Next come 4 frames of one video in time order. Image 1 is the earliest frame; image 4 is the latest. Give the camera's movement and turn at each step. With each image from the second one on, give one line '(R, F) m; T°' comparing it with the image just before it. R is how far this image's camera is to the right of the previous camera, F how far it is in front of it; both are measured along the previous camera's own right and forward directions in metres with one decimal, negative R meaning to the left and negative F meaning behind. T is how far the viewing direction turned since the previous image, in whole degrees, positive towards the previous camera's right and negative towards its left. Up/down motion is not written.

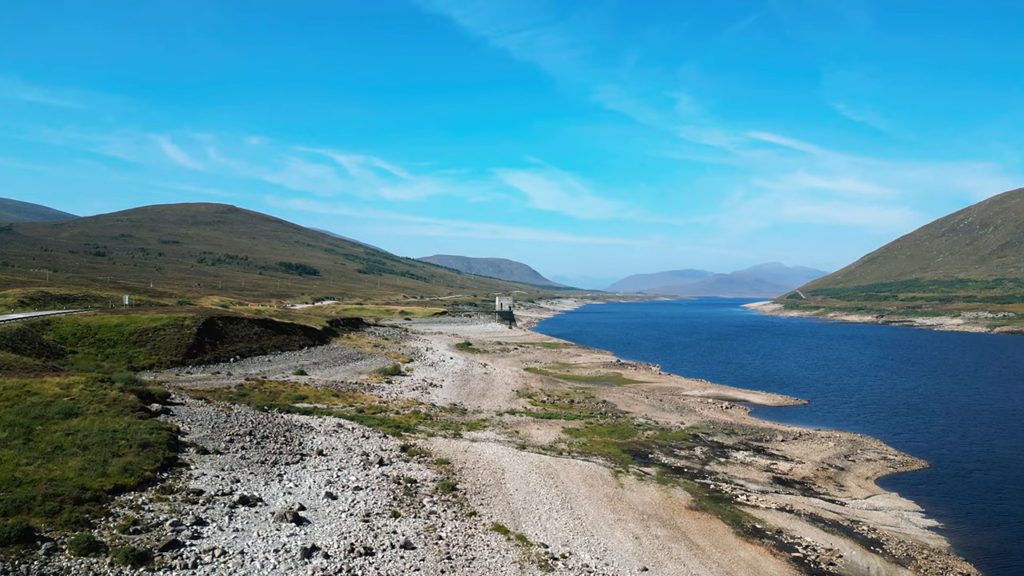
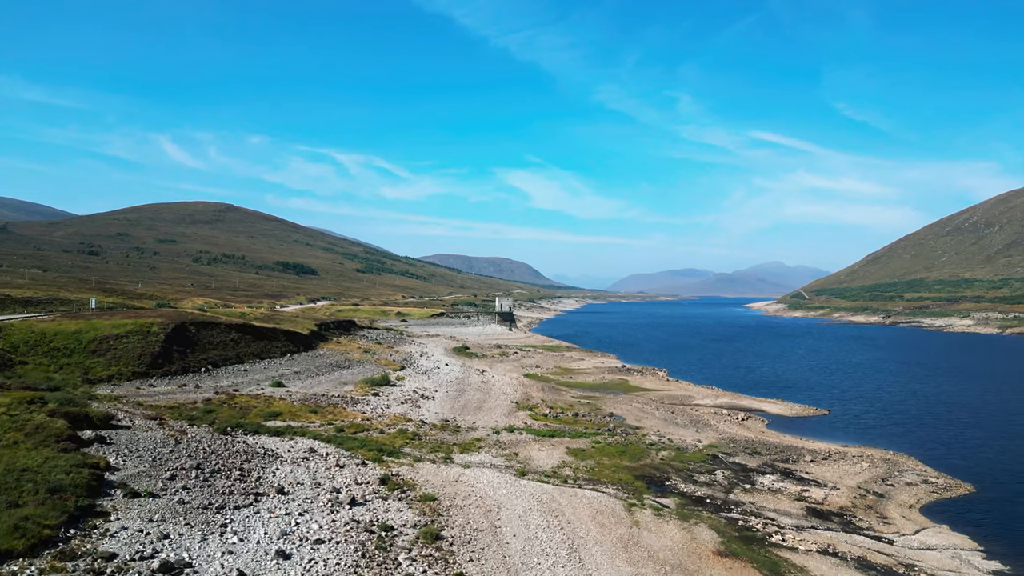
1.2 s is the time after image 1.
(+0.2, +4.1) m; 0°
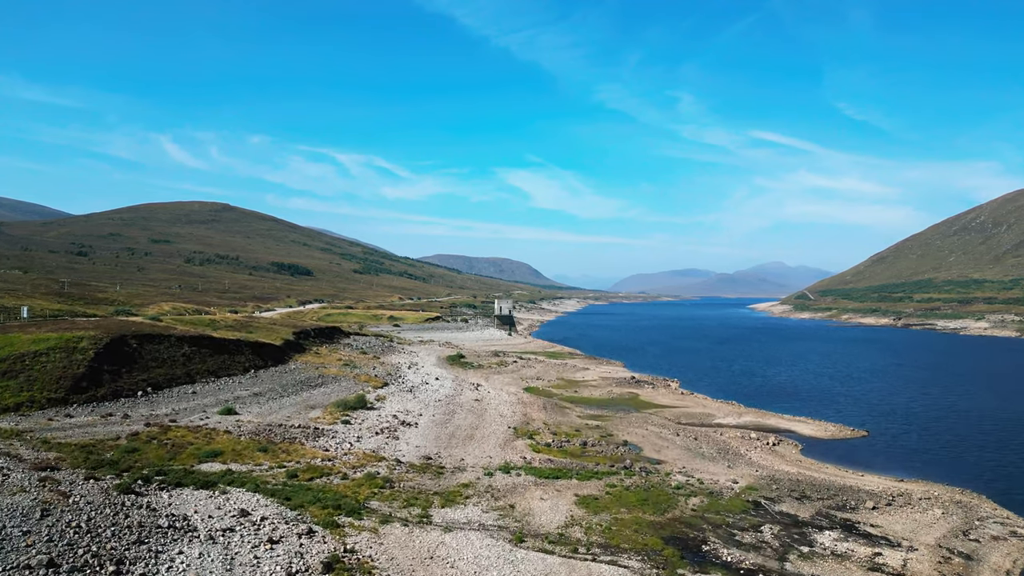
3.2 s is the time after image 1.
(+0.3, +6.7) m; 0°
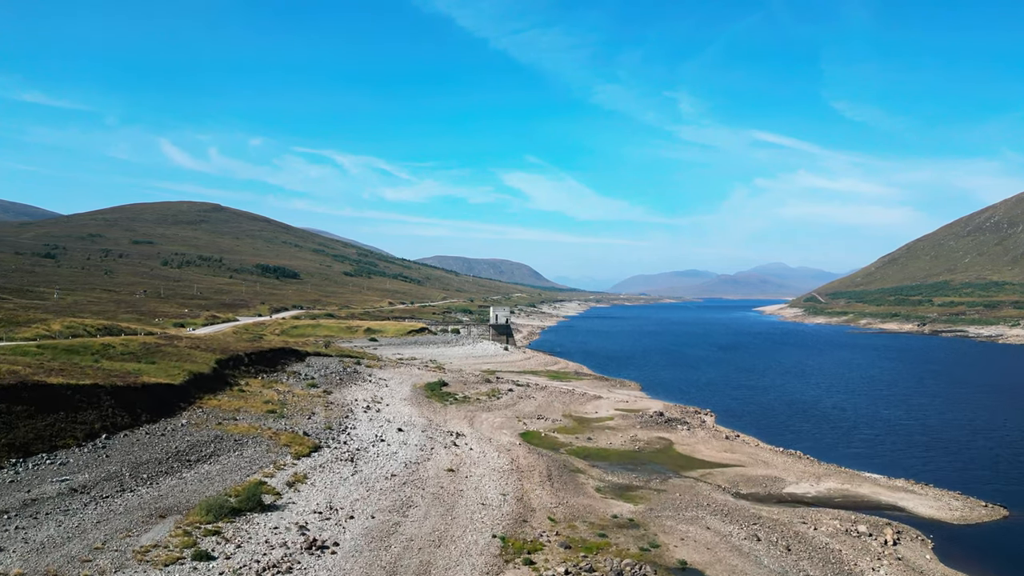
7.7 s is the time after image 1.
(+0.6, +15.3) m; 0°
